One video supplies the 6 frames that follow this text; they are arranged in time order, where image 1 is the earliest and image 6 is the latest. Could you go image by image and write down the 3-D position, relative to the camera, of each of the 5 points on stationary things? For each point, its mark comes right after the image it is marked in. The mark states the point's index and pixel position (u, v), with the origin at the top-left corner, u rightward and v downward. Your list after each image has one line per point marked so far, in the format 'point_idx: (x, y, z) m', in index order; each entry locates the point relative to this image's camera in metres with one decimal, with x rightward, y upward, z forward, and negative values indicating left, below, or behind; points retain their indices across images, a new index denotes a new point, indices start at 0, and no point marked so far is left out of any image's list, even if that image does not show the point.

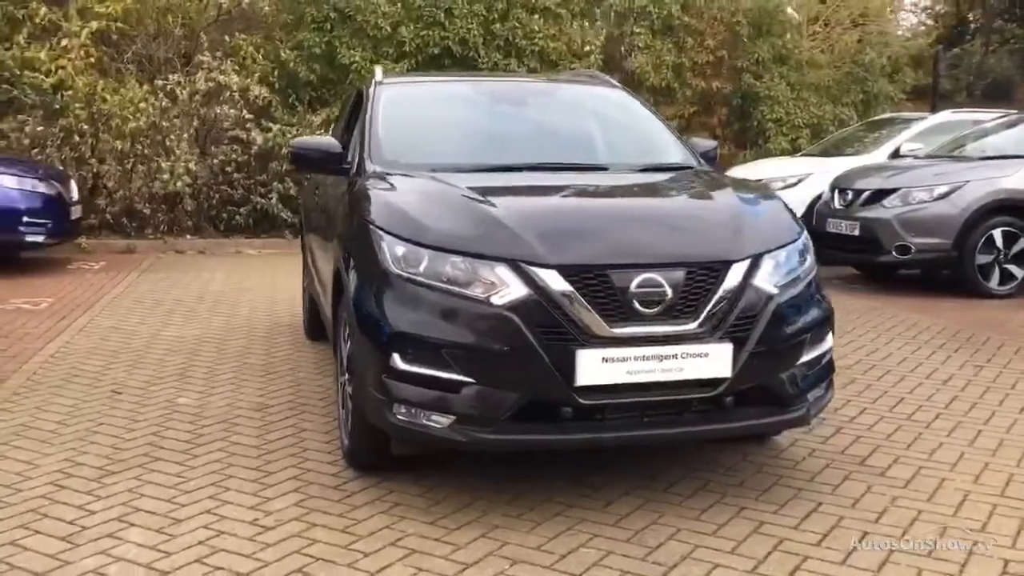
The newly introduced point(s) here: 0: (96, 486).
0: (-1.7, -0.8, +4.3) m
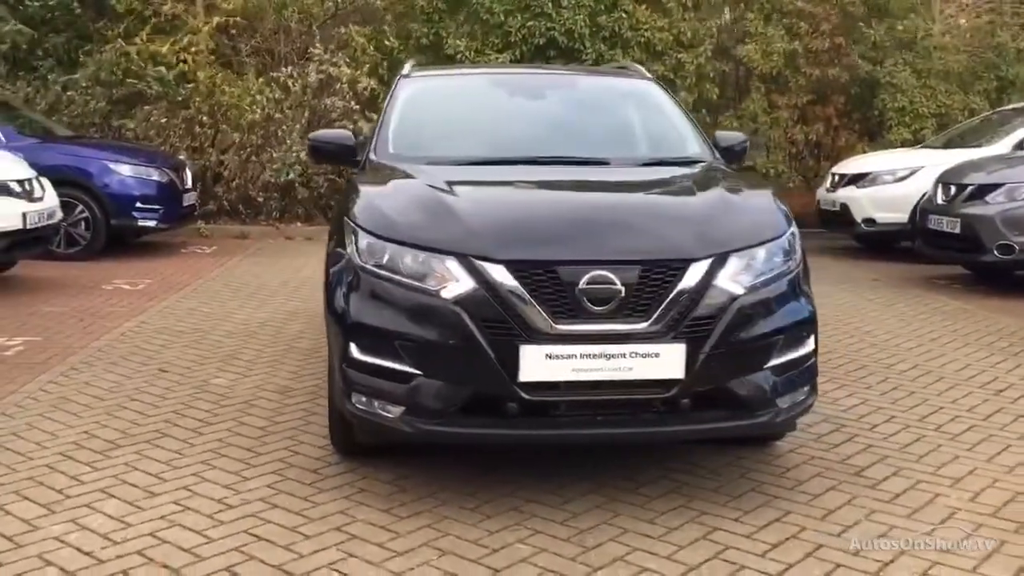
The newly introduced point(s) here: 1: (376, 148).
0: (-1.8, -0.8, +4.6) m
1: (-0.7, +0.7, +5.2) m
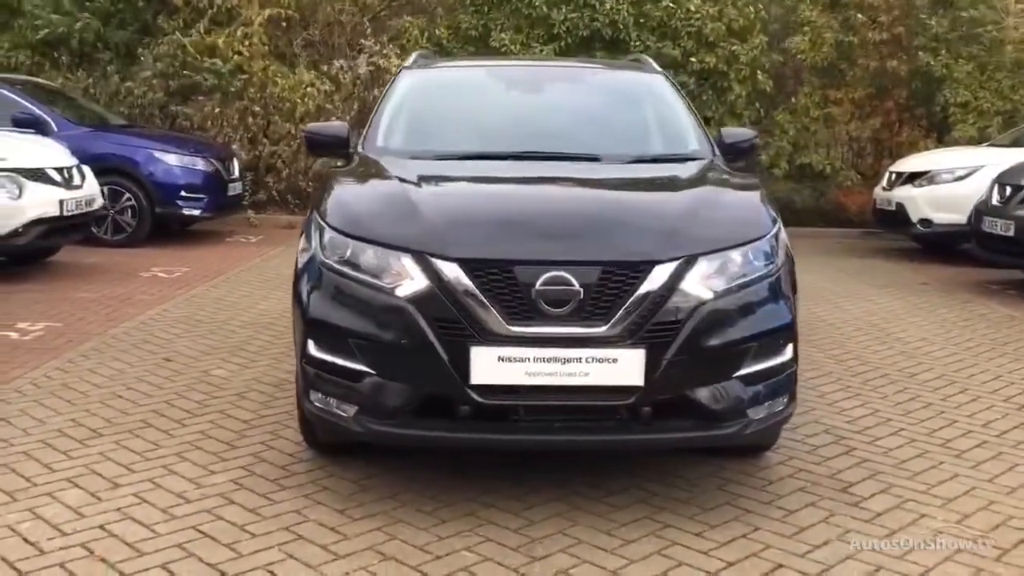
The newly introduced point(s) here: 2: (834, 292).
0: (-1.9, -0.7, +4.6) m
1: (-0.7, +0.7, +5.1) m
2: (+2.9, 0.0, +9.3) m
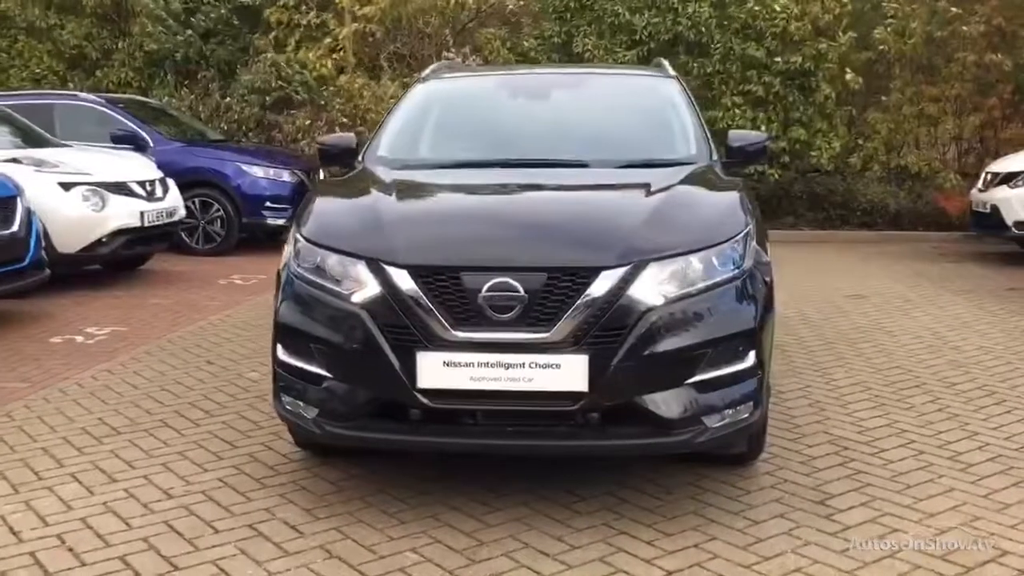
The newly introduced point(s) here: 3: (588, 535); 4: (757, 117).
0: (-2.0, -0.7, +4.9) m
1: (-0.7, +0.7, +5.2) m
2: (+3.4, -0.1, +9.0) m
3: (+0.3, -0.9, +3.8) m
4: (+3.1, +2.1, +13.1) m
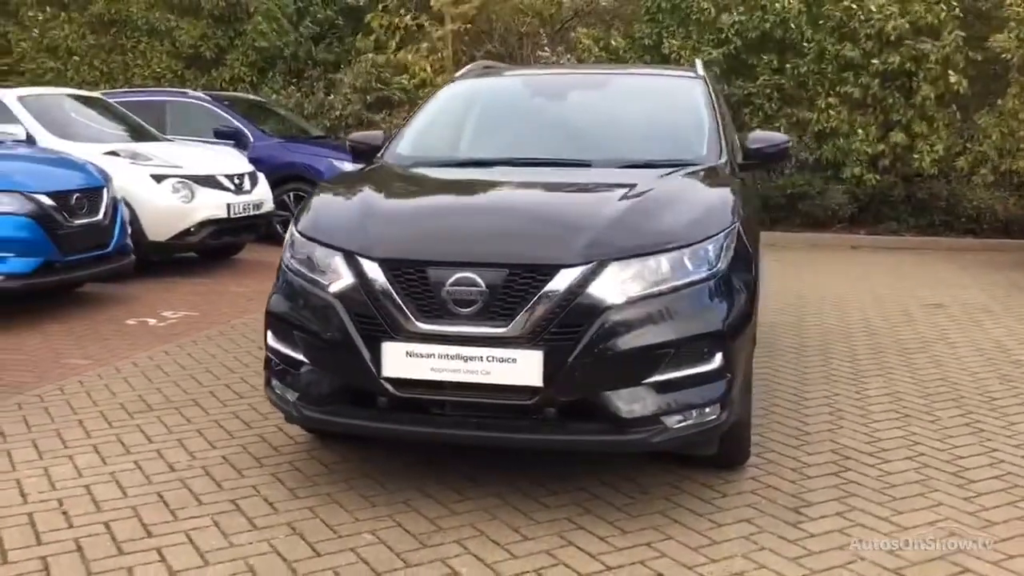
0: (-2.0, -0.7, +5.3) m
1: (-0.6, +0.7, +5.4) m
2: (+3.9, -0.2, +8.6) m
3: (+0.1, -0.9, +3.8) m
4: (+4.2, +2.1, +12.7) m
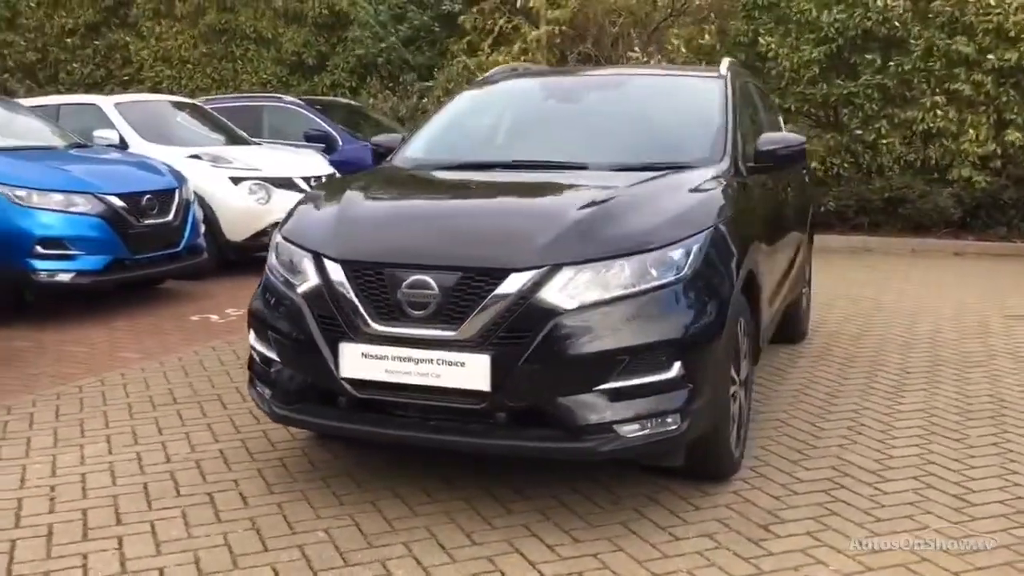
0: (-1.9, -0.6, +5.5) m
1: (-0.6, +0.7, +5.5) m
2: (+4.4, -0.3, +8.0) m
3: (-0.1, -0.9, +3.8) m
4: (+5.2, +2.0, +12.0) m
